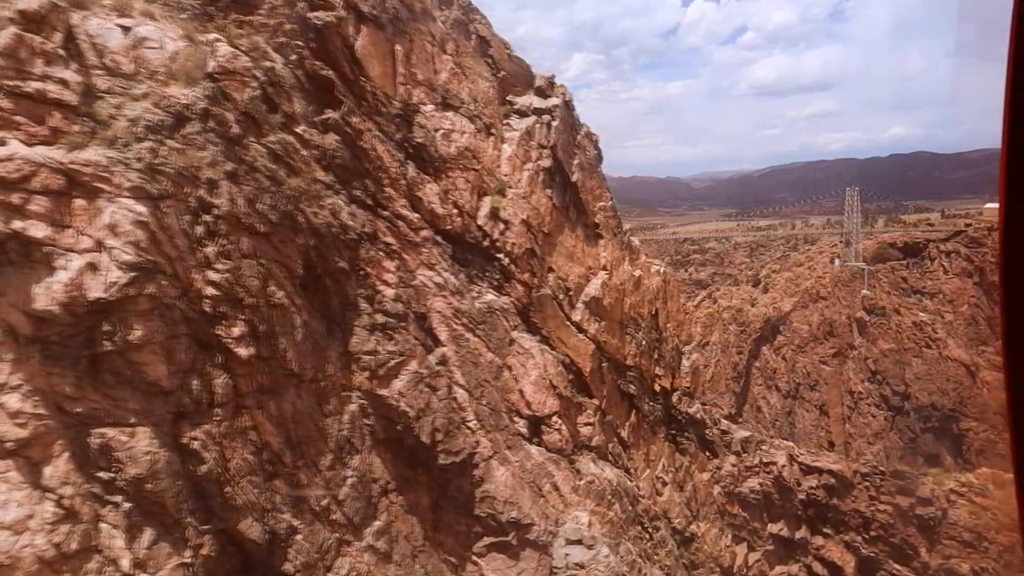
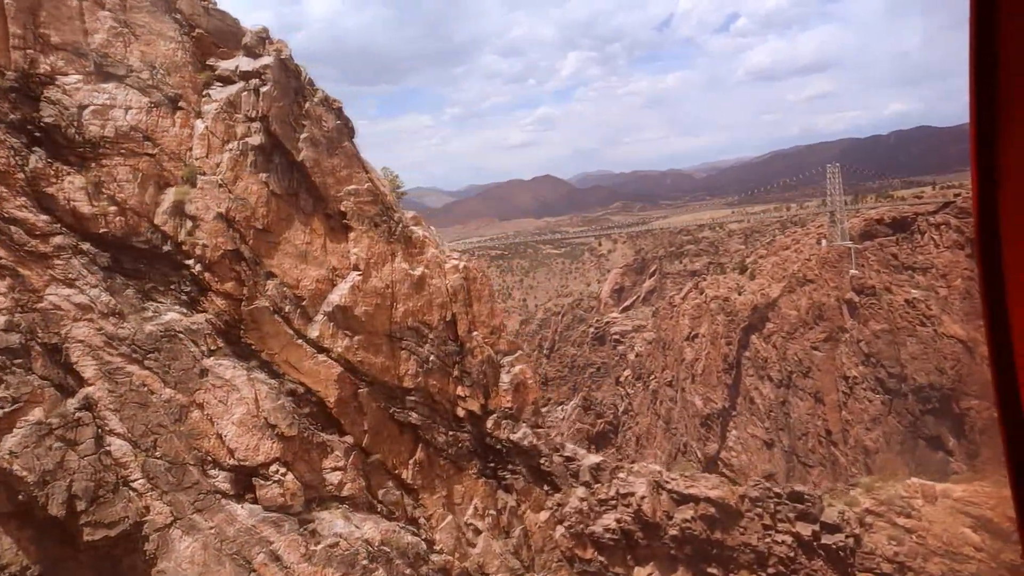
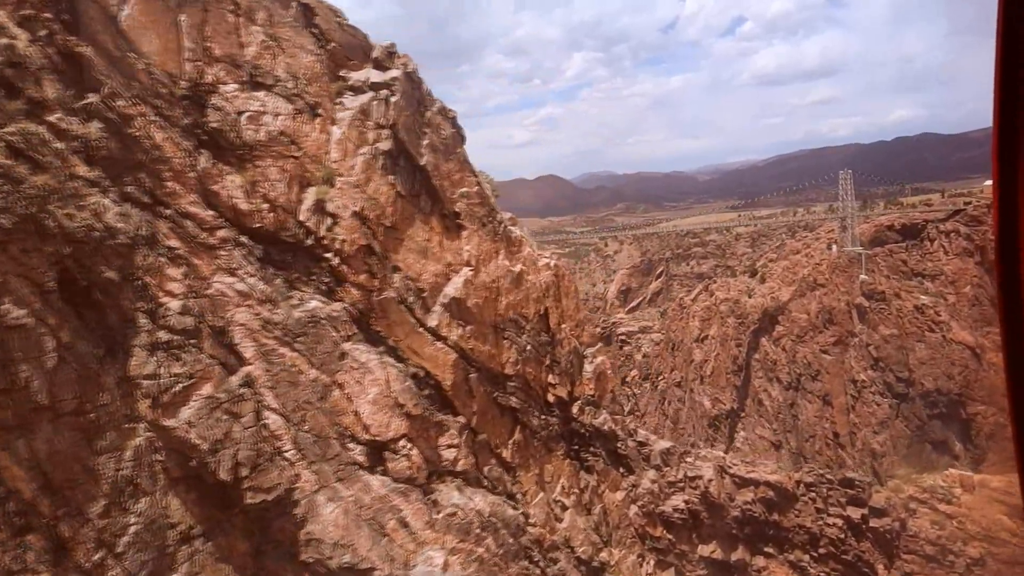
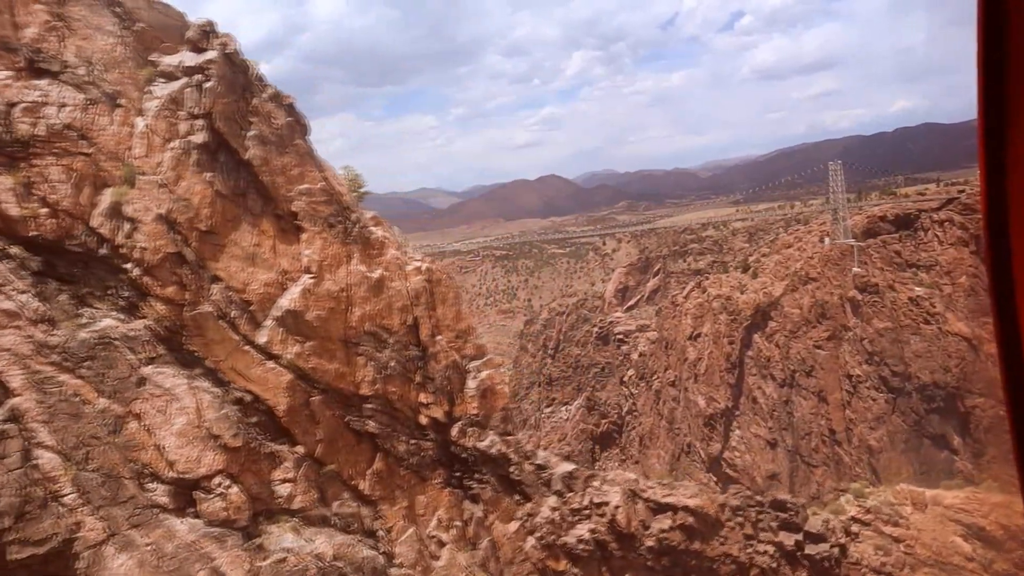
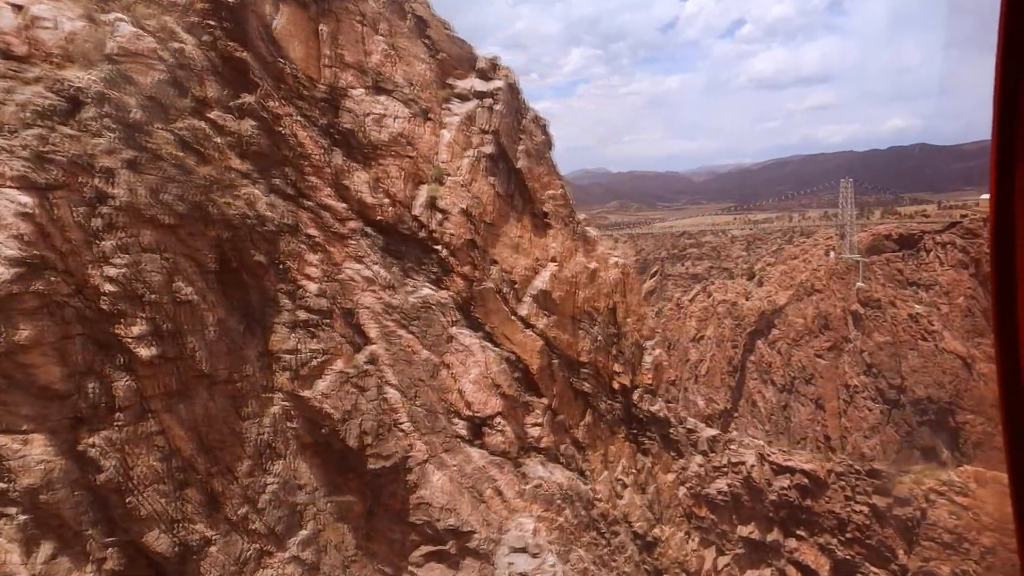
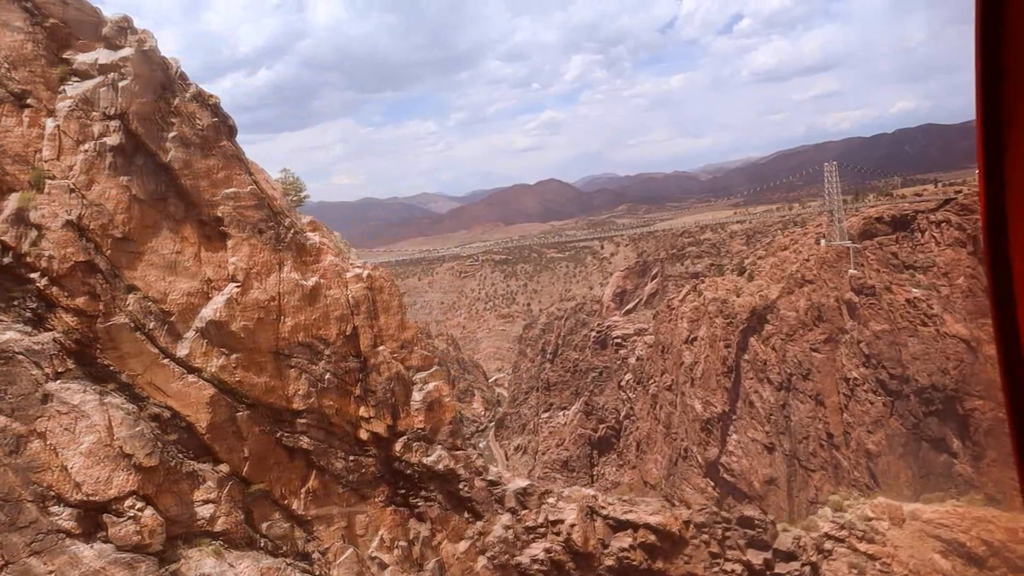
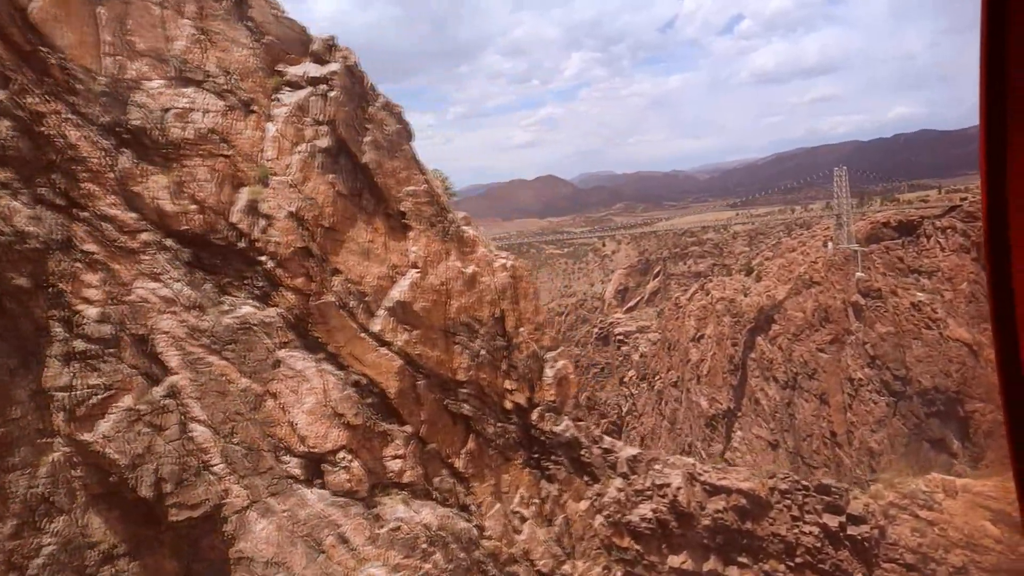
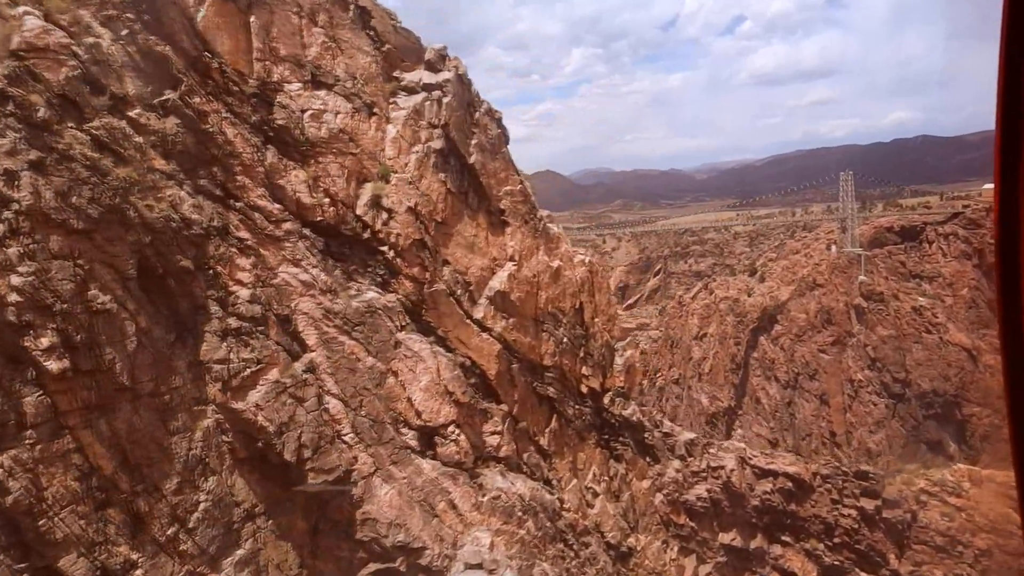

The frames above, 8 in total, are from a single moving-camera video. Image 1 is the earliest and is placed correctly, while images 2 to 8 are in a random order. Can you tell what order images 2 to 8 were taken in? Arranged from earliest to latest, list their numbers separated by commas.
5, 8, 3, 7, 2, 4, 6
